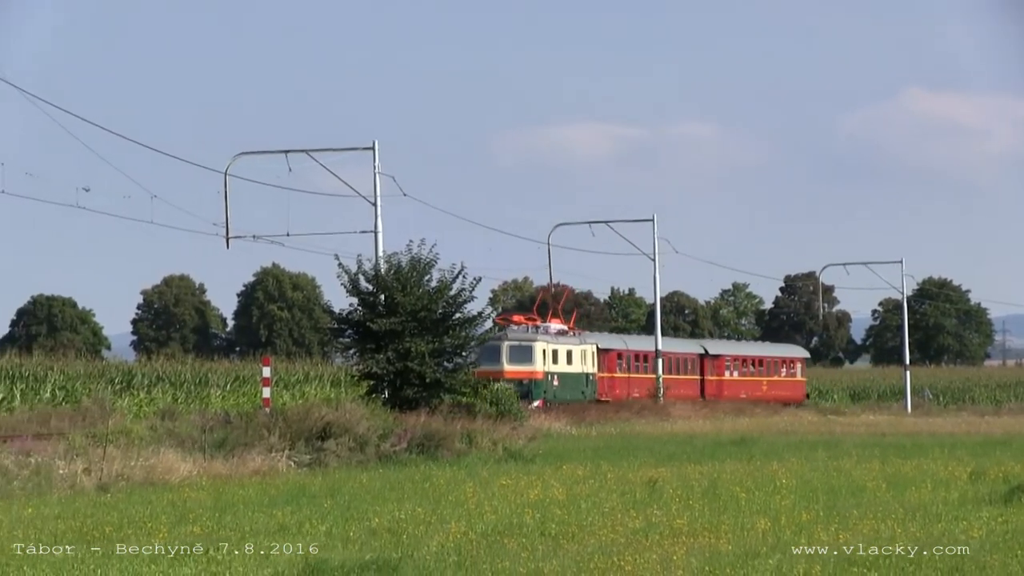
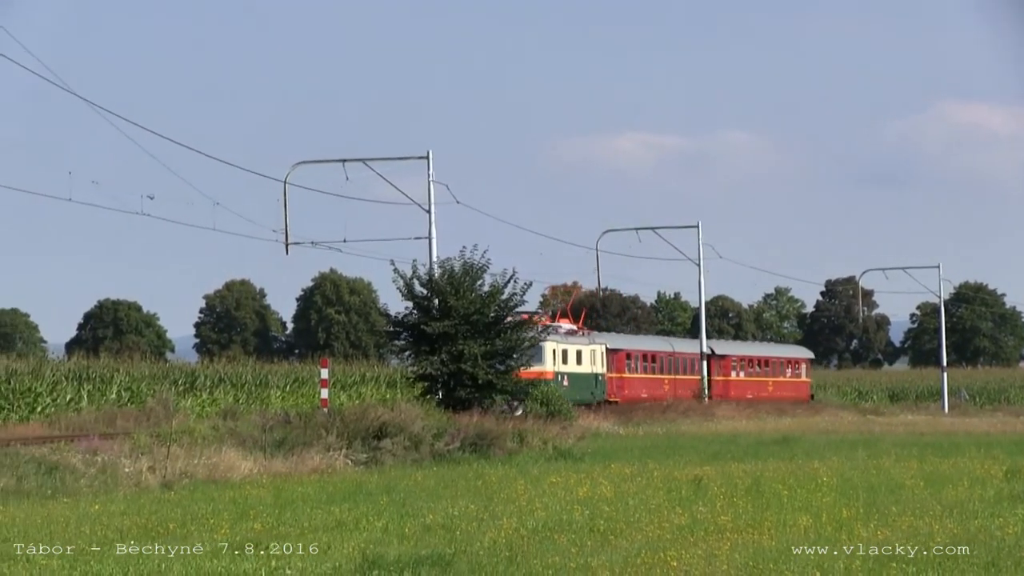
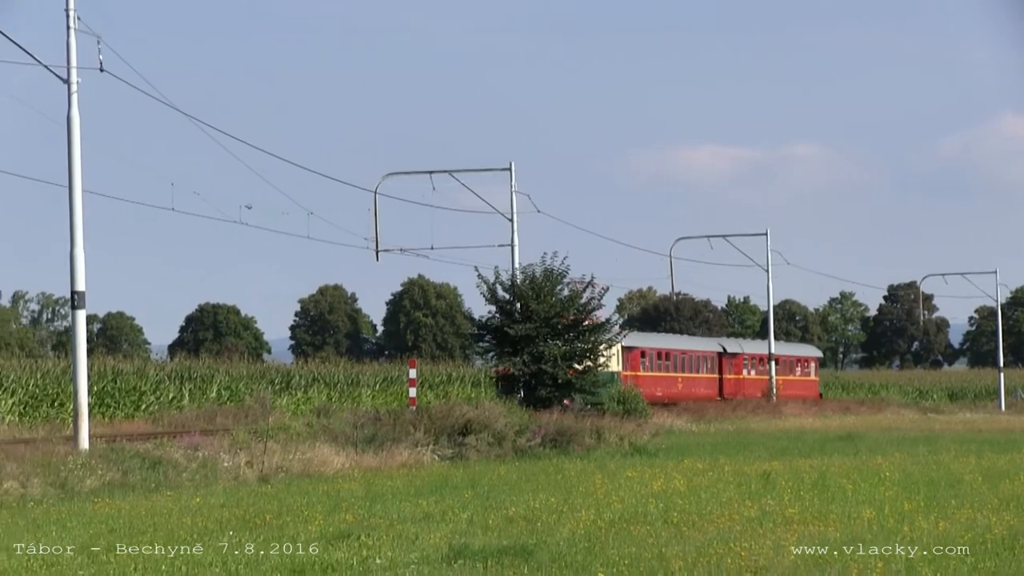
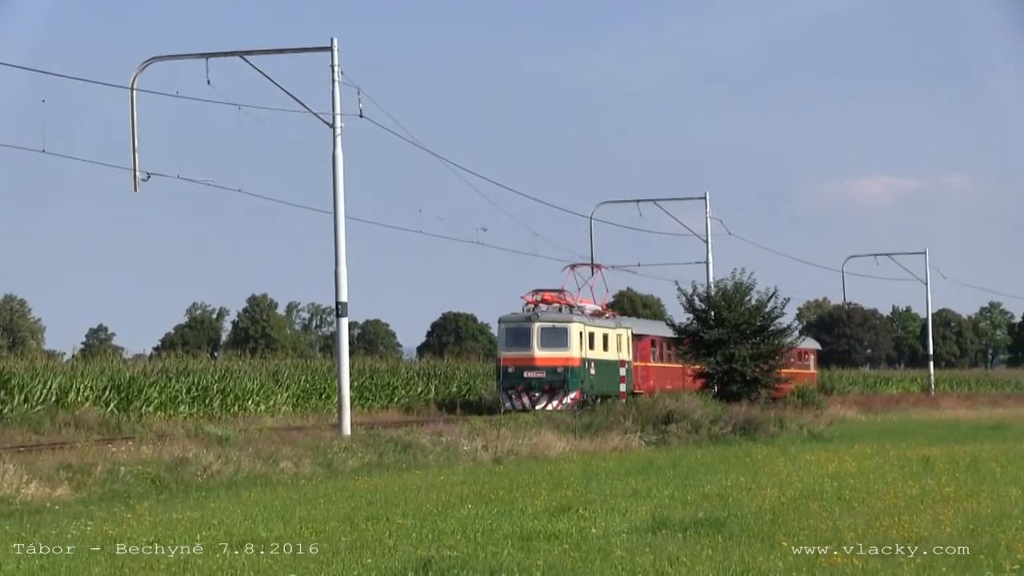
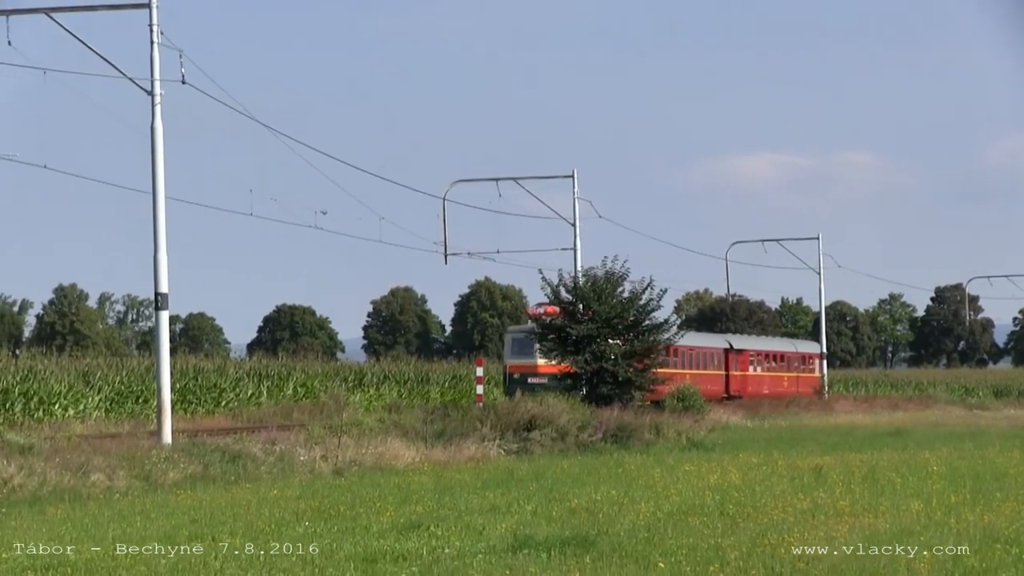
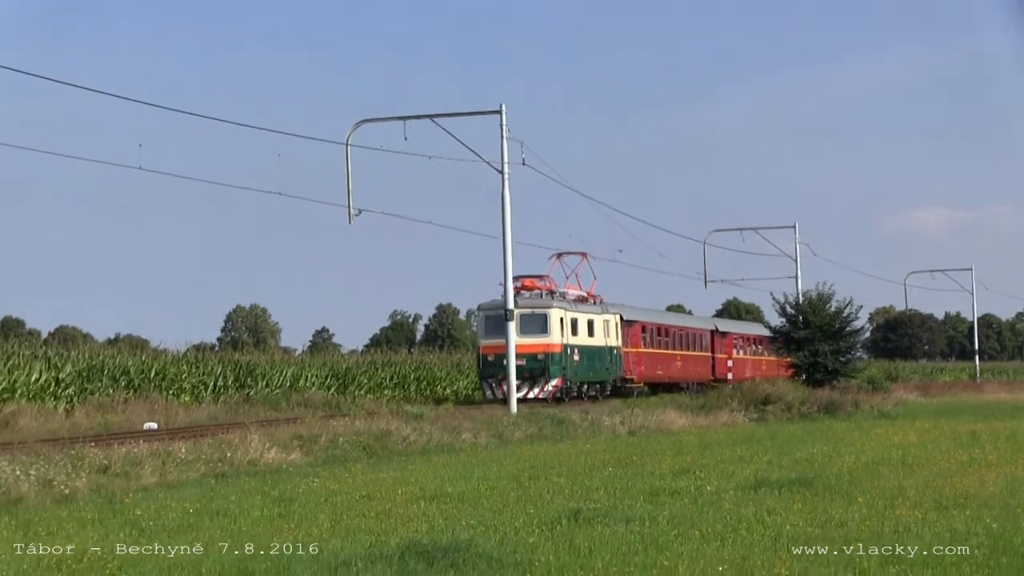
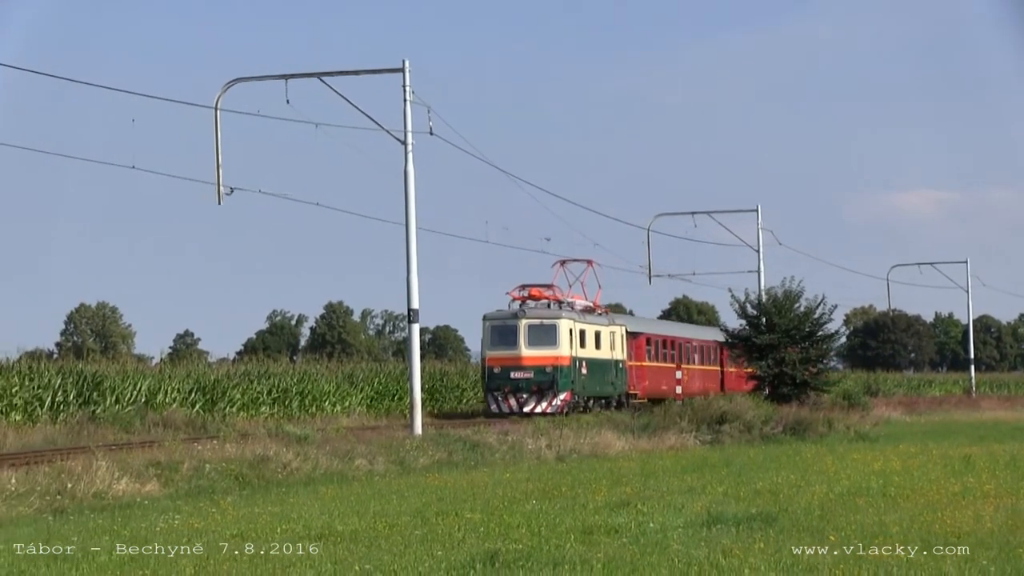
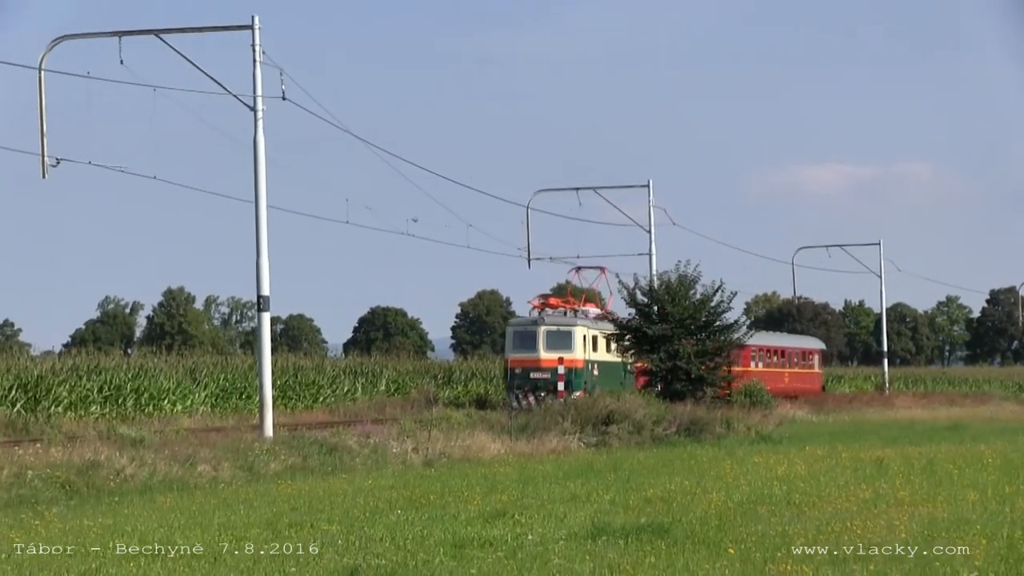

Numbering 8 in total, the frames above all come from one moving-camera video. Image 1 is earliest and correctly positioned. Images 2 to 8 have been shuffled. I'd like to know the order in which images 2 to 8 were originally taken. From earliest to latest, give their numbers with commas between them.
2, 3, 5, 8, 4, 7, 6
